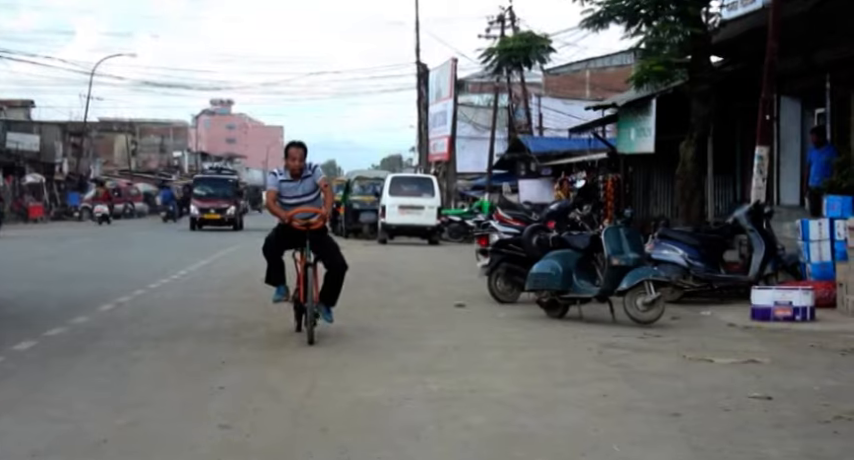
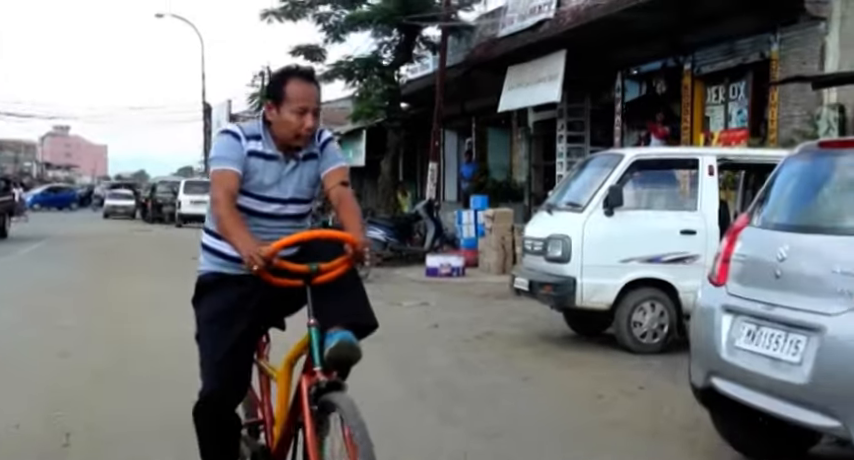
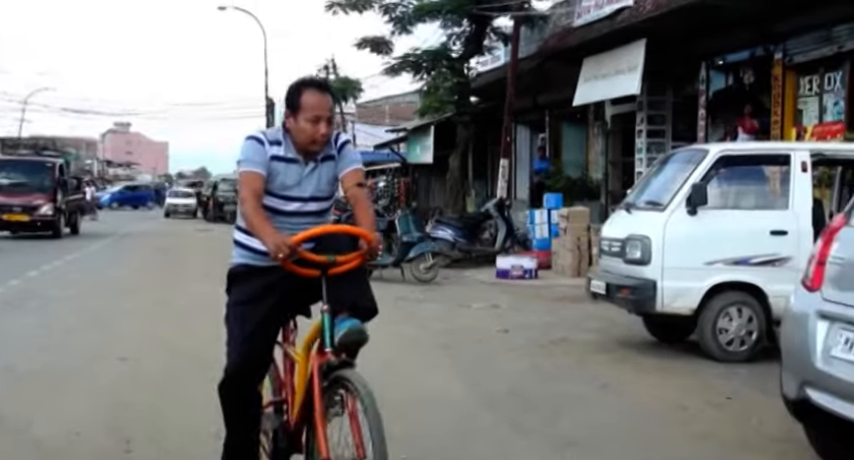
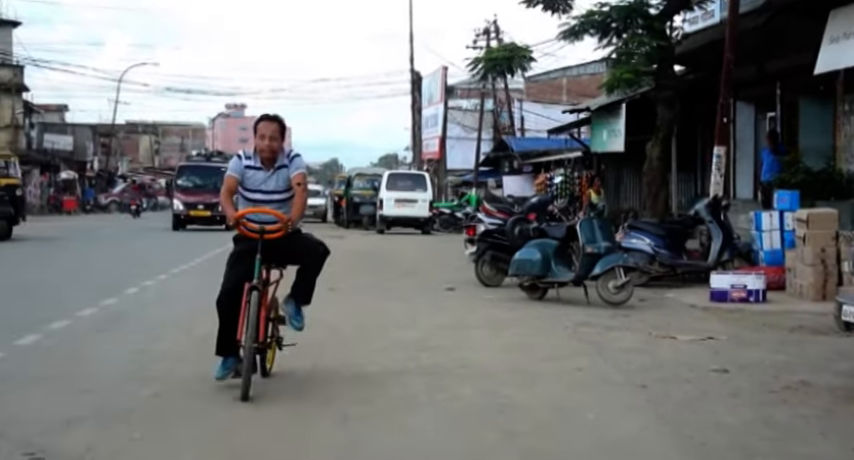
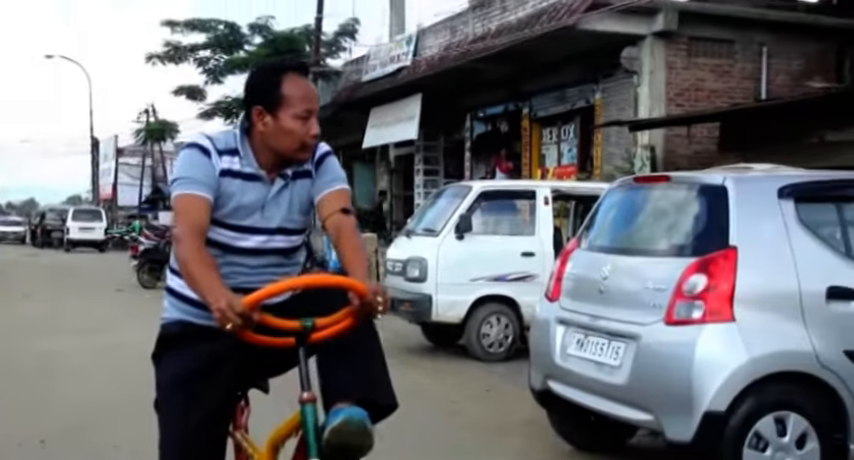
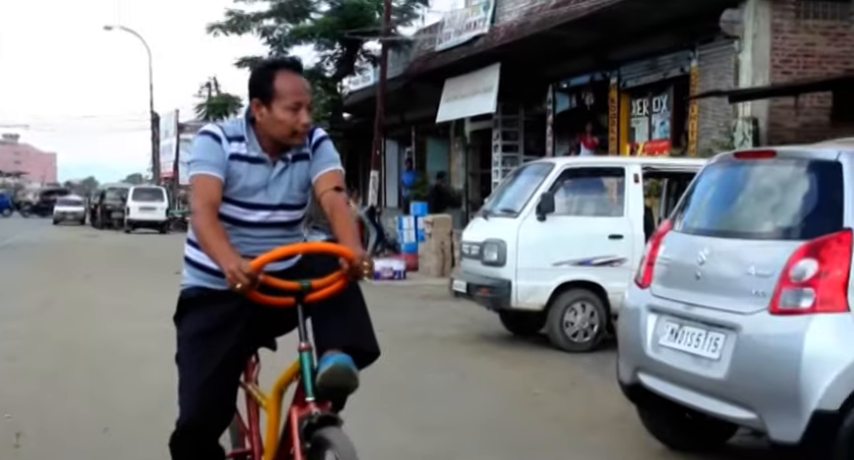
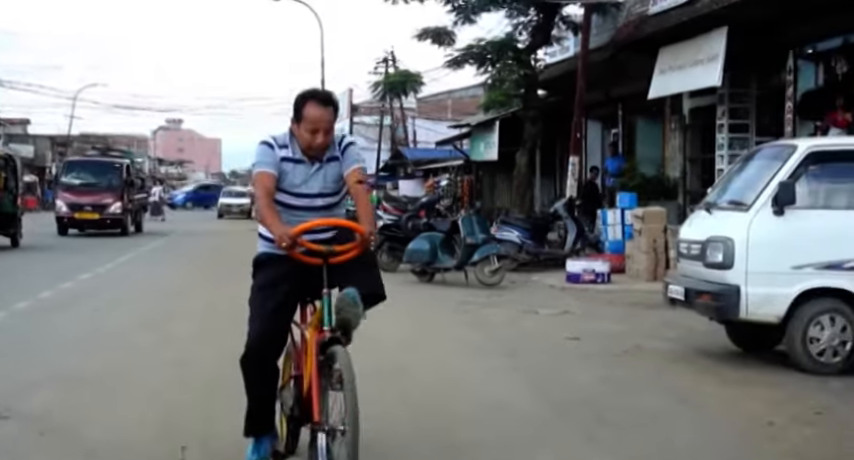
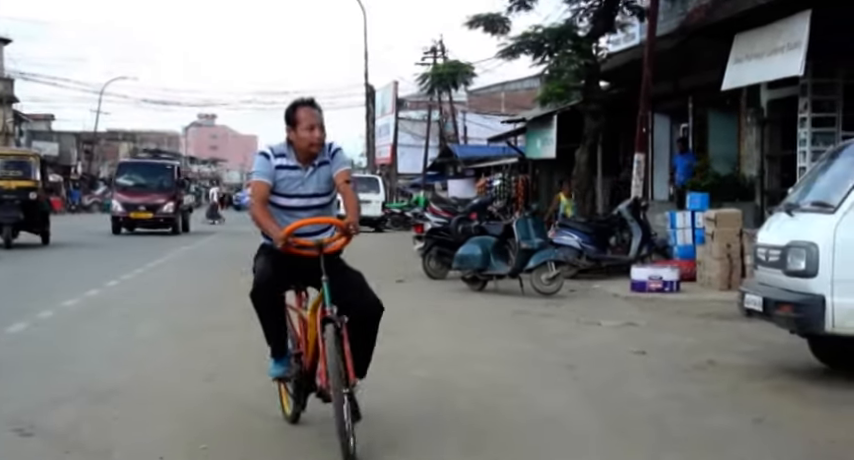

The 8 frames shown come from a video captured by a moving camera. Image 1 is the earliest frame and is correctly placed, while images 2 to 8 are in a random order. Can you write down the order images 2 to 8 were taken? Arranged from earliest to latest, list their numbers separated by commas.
4, 8, 7, 3, 2, 6, 5
